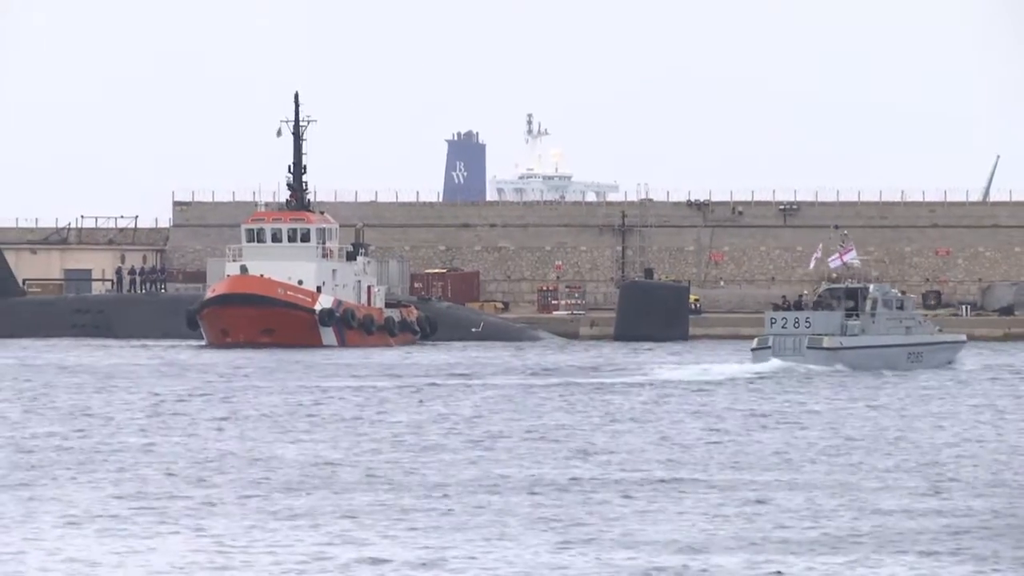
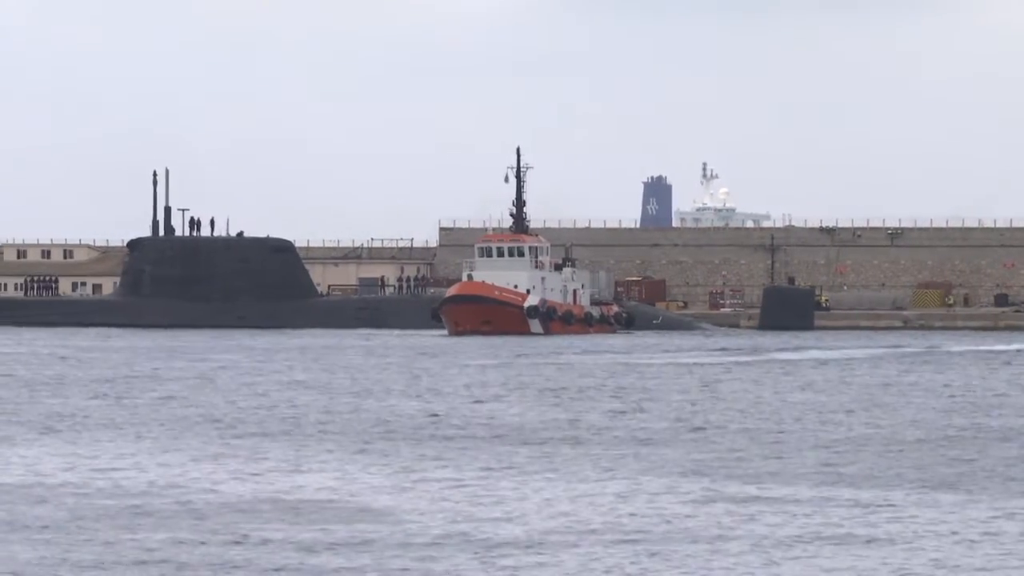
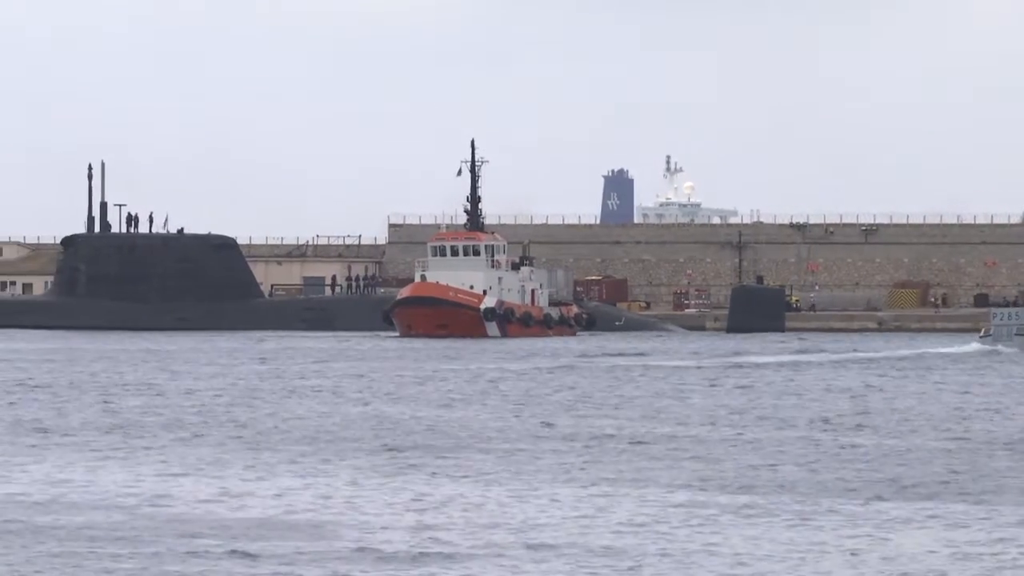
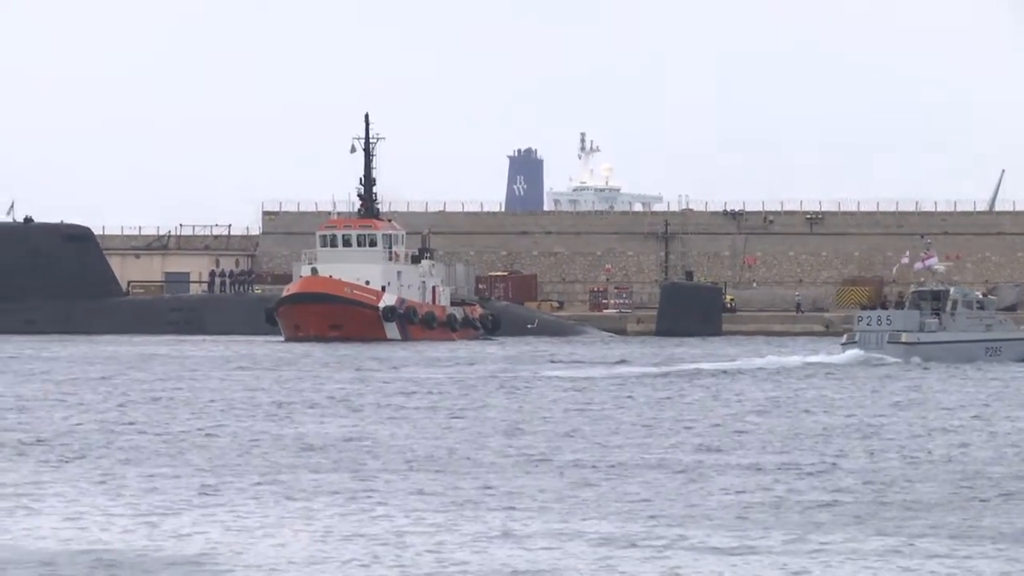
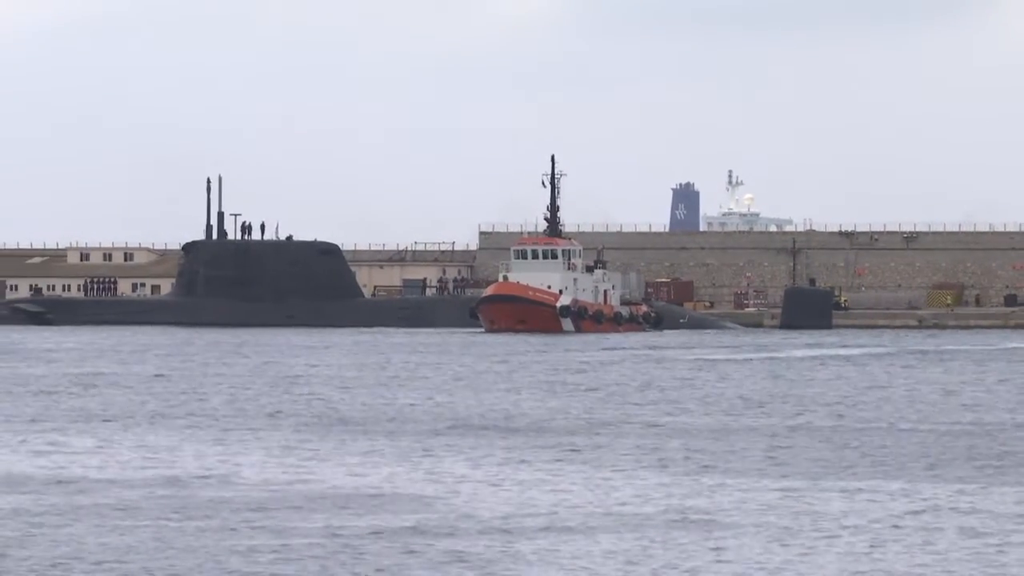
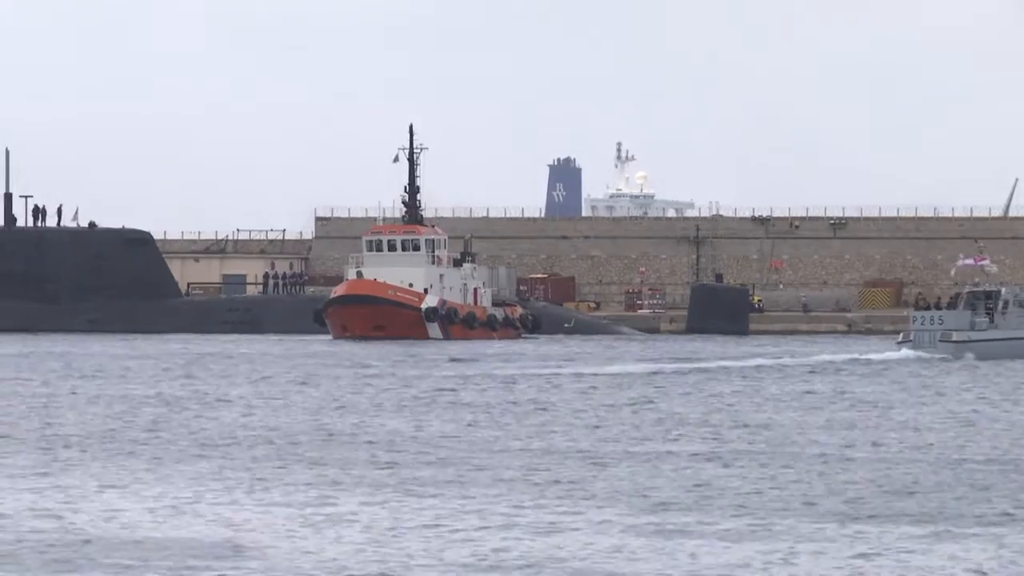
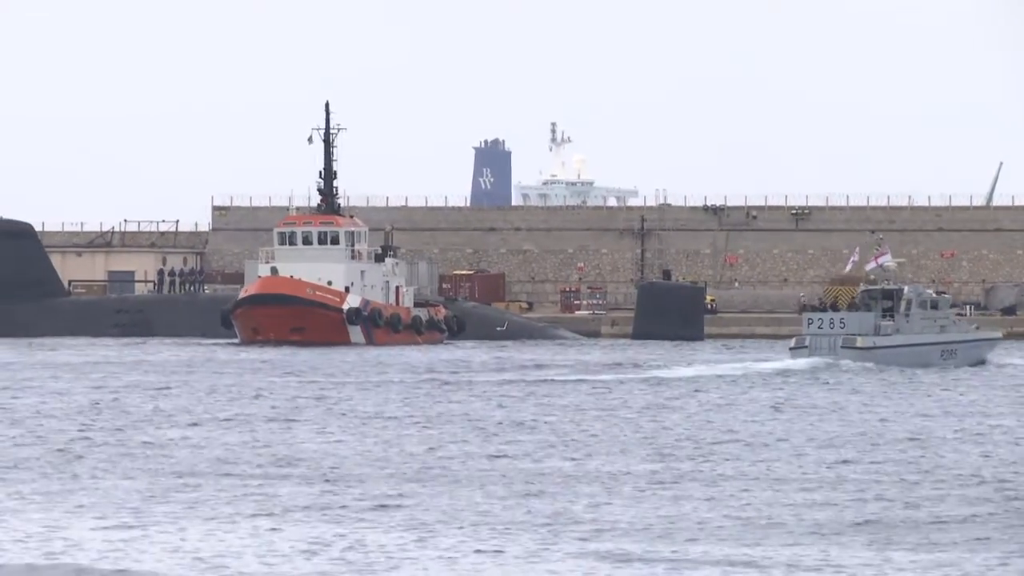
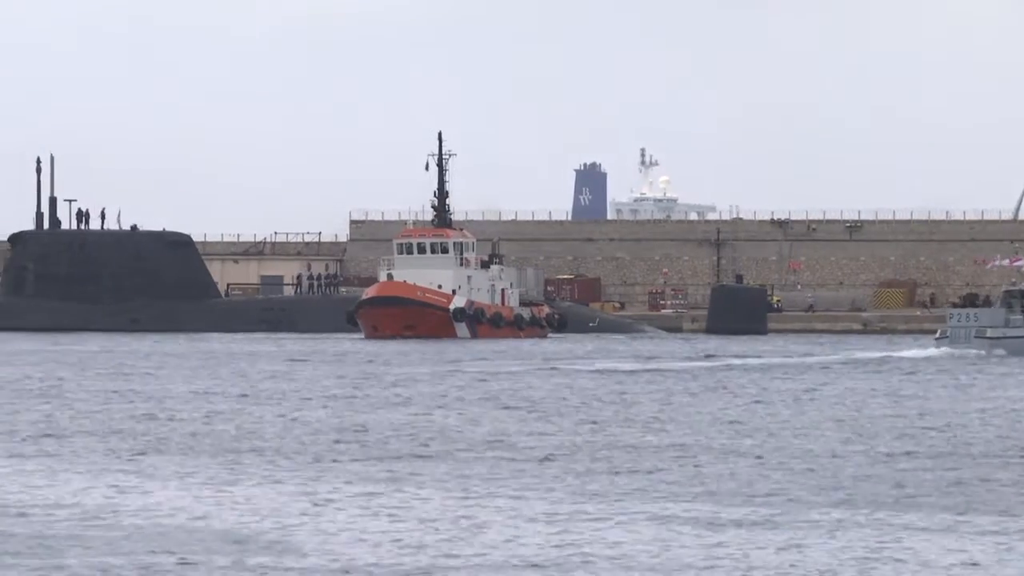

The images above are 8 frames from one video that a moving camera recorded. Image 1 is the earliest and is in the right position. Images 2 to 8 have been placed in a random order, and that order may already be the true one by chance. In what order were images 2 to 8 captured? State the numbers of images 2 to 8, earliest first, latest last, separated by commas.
7, 4, 6, 8, 3, 2, 5
